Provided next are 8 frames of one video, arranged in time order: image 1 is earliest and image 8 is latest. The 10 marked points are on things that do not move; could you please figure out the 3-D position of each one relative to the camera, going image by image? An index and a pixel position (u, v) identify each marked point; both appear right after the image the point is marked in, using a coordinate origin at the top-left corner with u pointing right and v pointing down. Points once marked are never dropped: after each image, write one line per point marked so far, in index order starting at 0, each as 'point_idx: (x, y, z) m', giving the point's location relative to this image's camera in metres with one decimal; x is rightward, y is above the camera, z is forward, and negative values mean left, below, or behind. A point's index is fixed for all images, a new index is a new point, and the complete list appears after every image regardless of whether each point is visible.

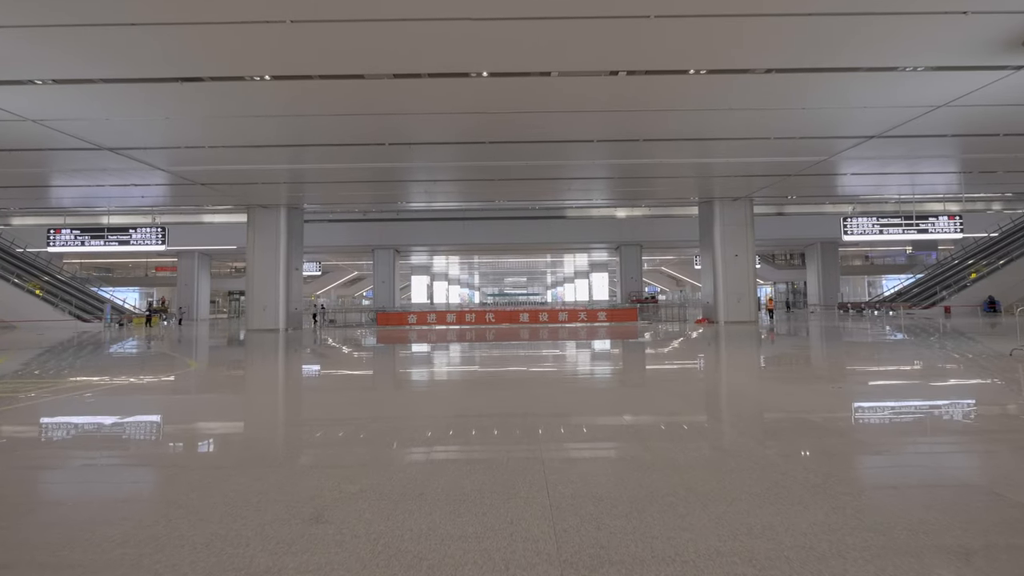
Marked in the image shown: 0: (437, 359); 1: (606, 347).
0: (-1.9, -1.8, +13.5) m
1: (+2.7, -1.7, +14.7) m
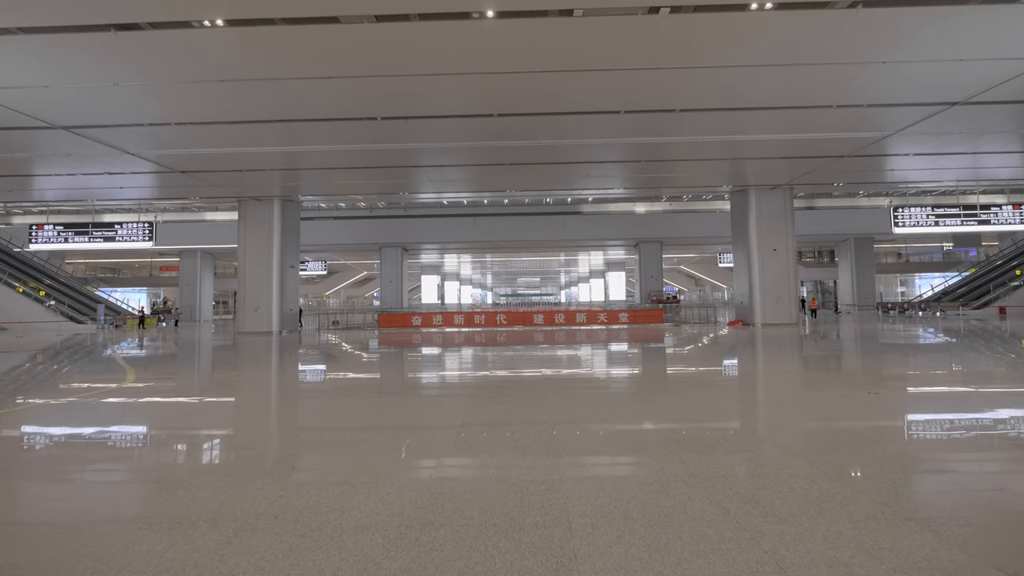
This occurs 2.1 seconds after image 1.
0: (-1.5, -1.8, +12.6) m
1: (+3.1, -1.7, +13.7) m
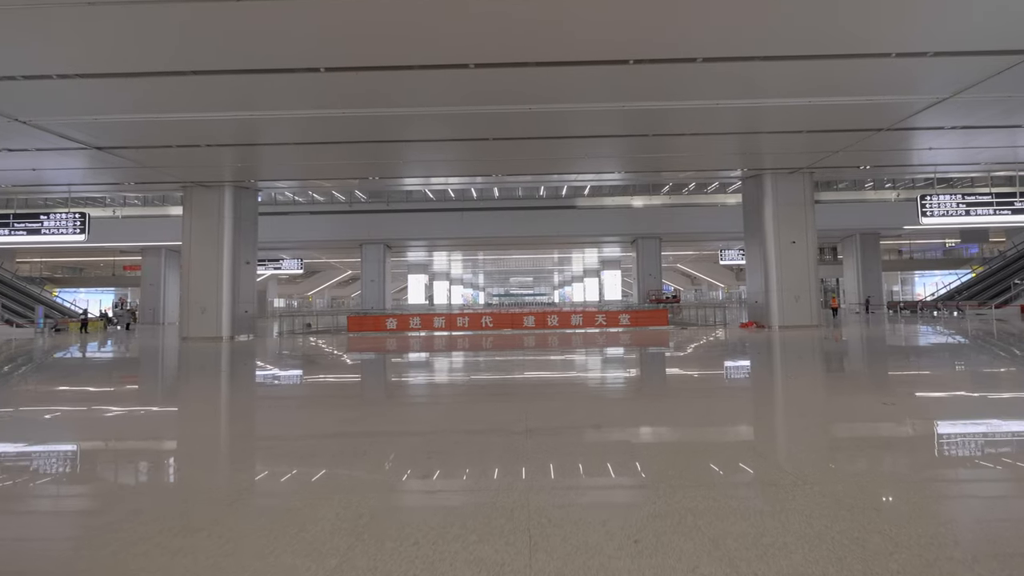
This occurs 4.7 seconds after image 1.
0: (-1.8, -1.8, +11.5) m
1: (+2.9, -1.7, +12.7) m
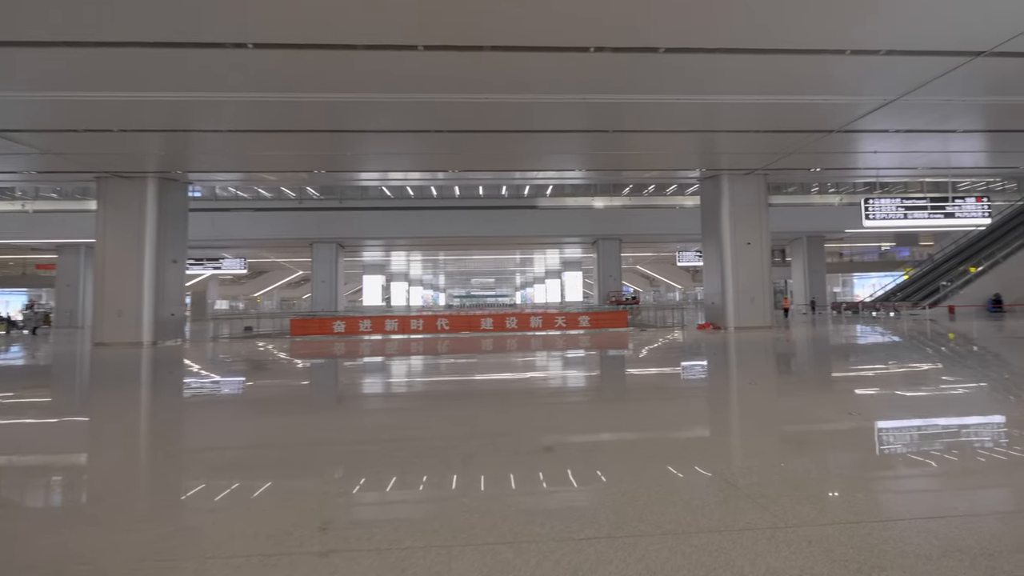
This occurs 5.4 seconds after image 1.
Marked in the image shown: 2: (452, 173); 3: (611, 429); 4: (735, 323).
0: (-2.7, -1.8, +11.0) m
1: (+1.8, -1.7, +12.5) m
2: (-1.9, +3.8, +16.0) m
3: (+1.1, -1.6, +5.5) m
4: (+8.1, -1.3, +17.5) m
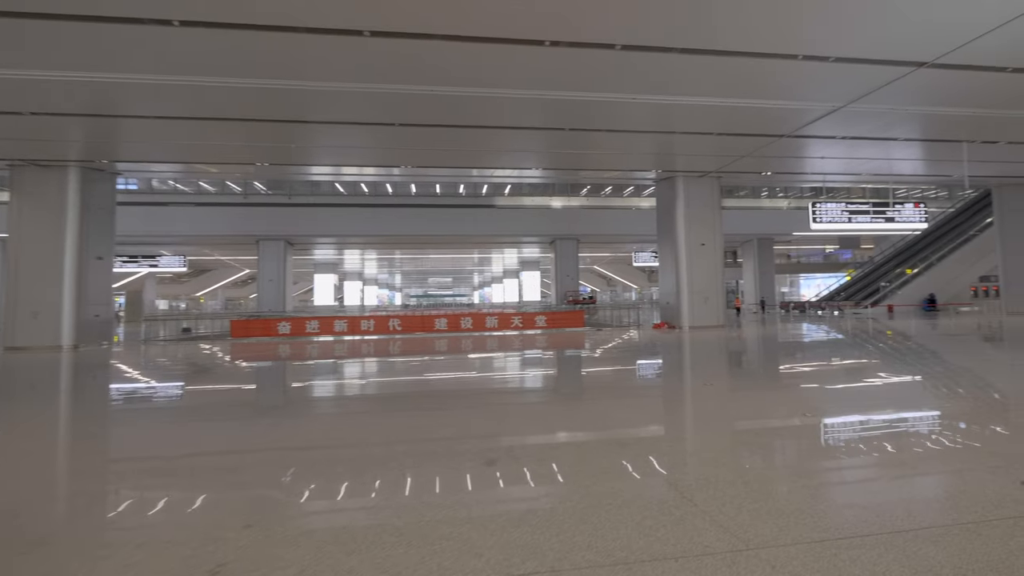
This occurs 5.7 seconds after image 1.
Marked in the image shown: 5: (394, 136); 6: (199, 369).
0: (-3.7, -1.8, +10.6) m
1: (+0.7, -1.7, +12.5) m
2: (-3.3, +3.8, +15.6) m
3: (+0.6, -1.6, +5.4) m
4: (+6.5, -1.3, +18.0) m
5: (-3.0, +3.9, +12.4) m
6: (-7.0, -1.8, +10.9) m
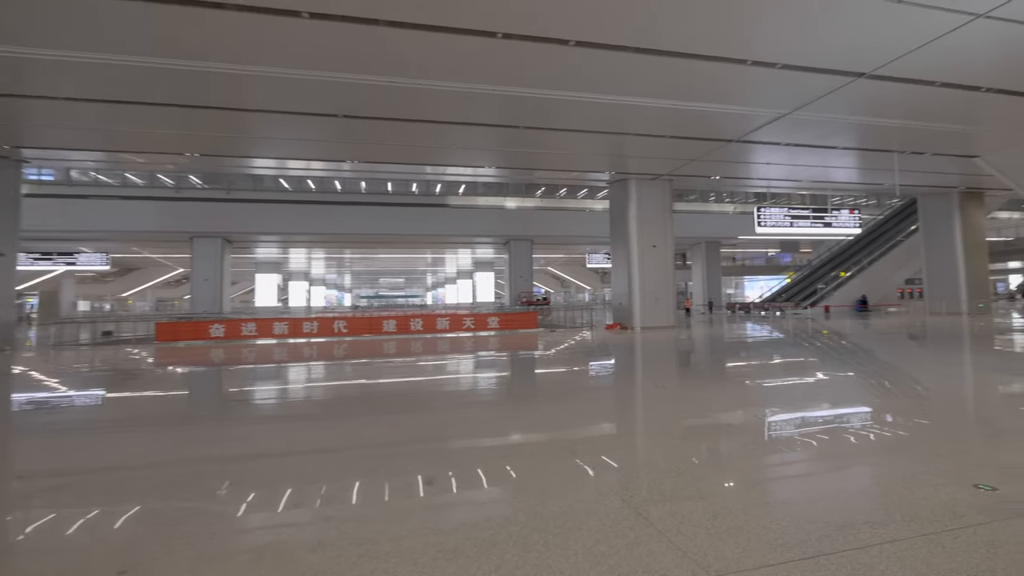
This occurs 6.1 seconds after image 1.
0: (-4.7, -1.8, +10.0) m
1: (-0.5, -1.7, +12.3) m
2: (-4.7, +3.8, +15.1) m
3: (+0.1, -1.6, +5.3) m
4: (+4.8, -1.3, +18.4) m
5: (-4.2, +3.9, +11.9) m
6: (-8.0, -1.8, +10.1) m
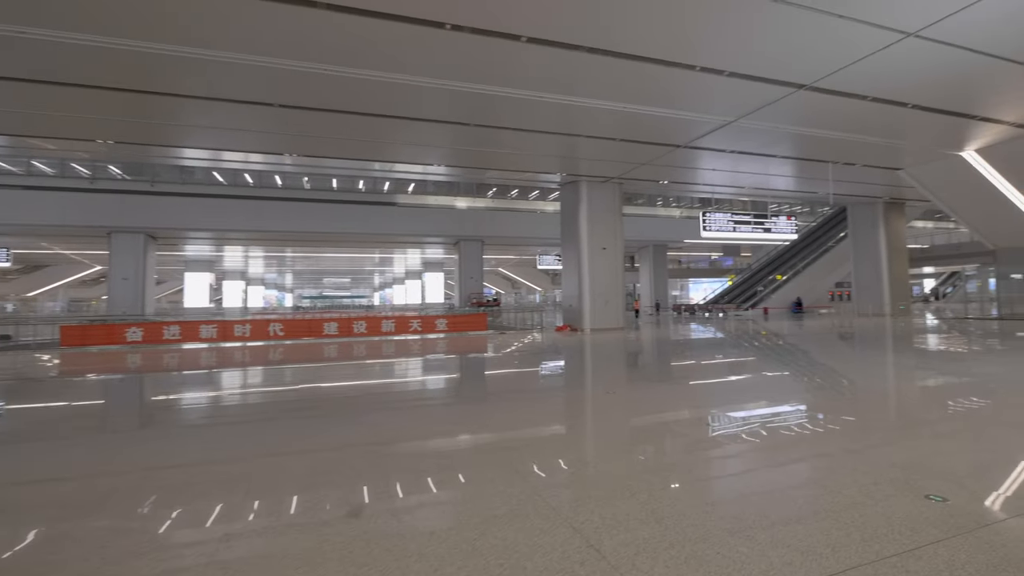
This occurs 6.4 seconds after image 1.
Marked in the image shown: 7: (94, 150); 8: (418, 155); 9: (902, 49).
0: (-5.7, -1.9, +9.3) m
1: (-1.7, -1.7, +12.0) m
2: (-6.2, +3.8, +14.4) m
3: (-0.4, -1.6, +5.1) m
4: (+2.9, -1.4, +18.6) m
5: (-5.3, +3.8, +11.3) m
6: (-9.0, -1.8, +9.0) m
7: (-11.2, +3.7, +13.0) m
8: (-2.8, +3.8, +14.2) m
9: (+6.7, +4.1, +8.3) m
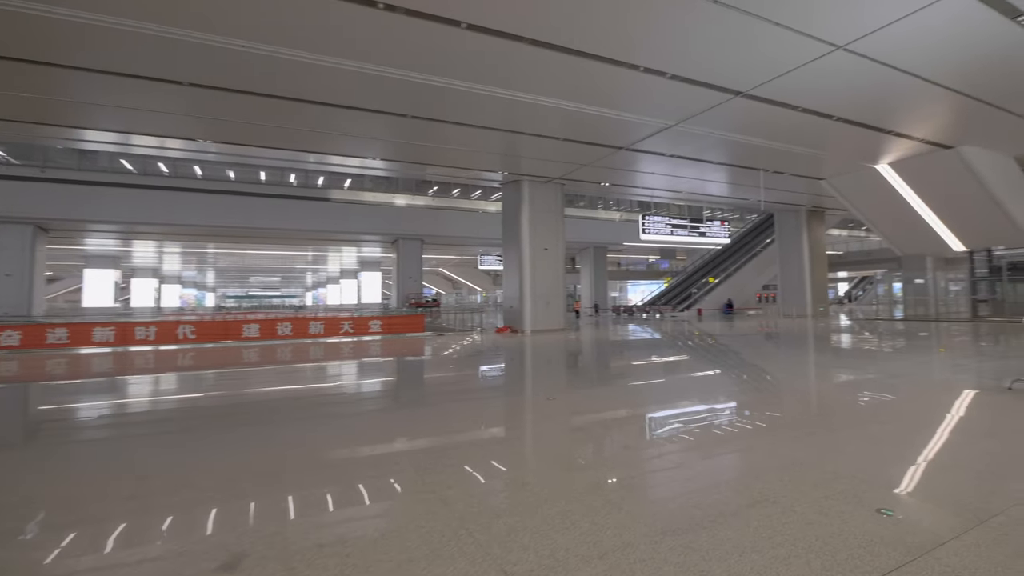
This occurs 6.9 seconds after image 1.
0: (-6.7, -1.8, +8.4) m
1: (-3.2, -1.7, +11.5) m
2: (-7.9, +3.8, +13.4) m
3: (-1.0, -1.6, +4.8) m
4: (+0.7, -1.4, +18.6) m
5: (-6.6, +3.9, +10.4) m
6: (-10.0, -1.8, +7.7) m
7: (-12.6, +3.7, +11.4) m
8: (-4.4, +3.8, +13.5) m
9: (+5.7, +4.0, +8.8) m
